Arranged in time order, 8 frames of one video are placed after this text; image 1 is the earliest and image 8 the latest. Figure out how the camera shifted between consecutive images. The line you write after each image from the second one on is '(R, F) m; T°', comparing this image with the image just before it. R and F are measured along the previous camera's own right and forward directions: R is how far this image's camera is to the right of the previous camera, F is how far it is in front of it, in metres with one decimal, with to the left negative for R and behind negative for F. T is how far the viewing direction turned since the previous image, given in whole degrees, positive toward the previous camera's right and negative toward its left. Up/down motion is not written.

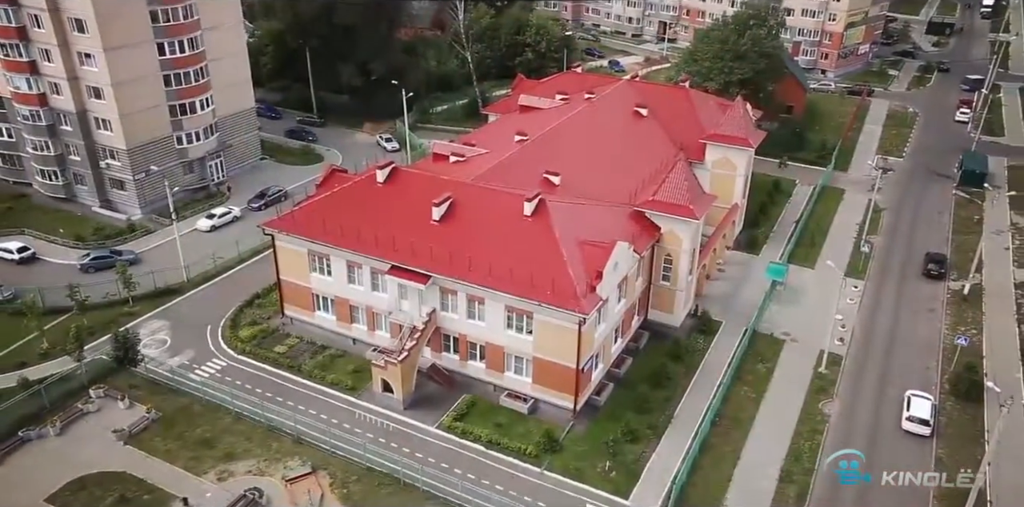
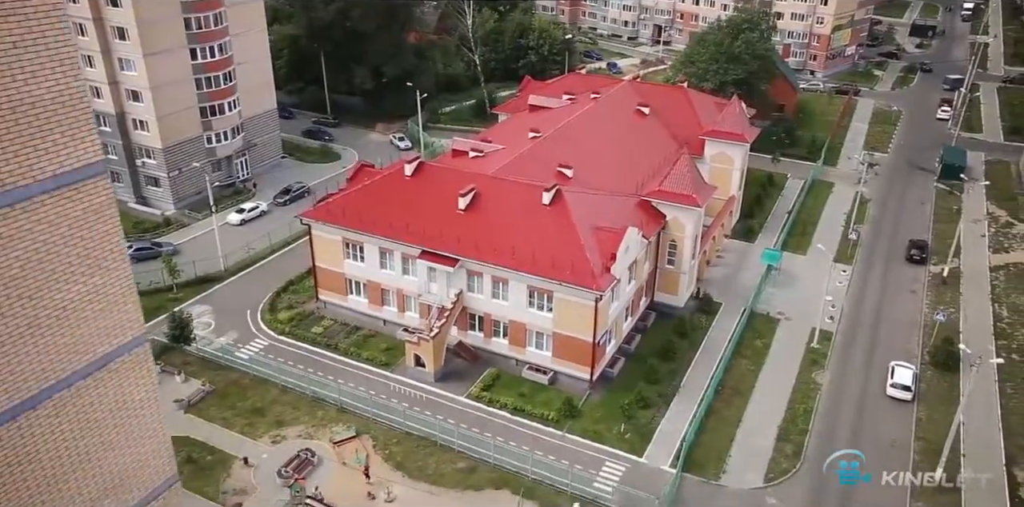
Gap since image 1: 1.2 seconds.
(-1.2, -3.1) m; +1°
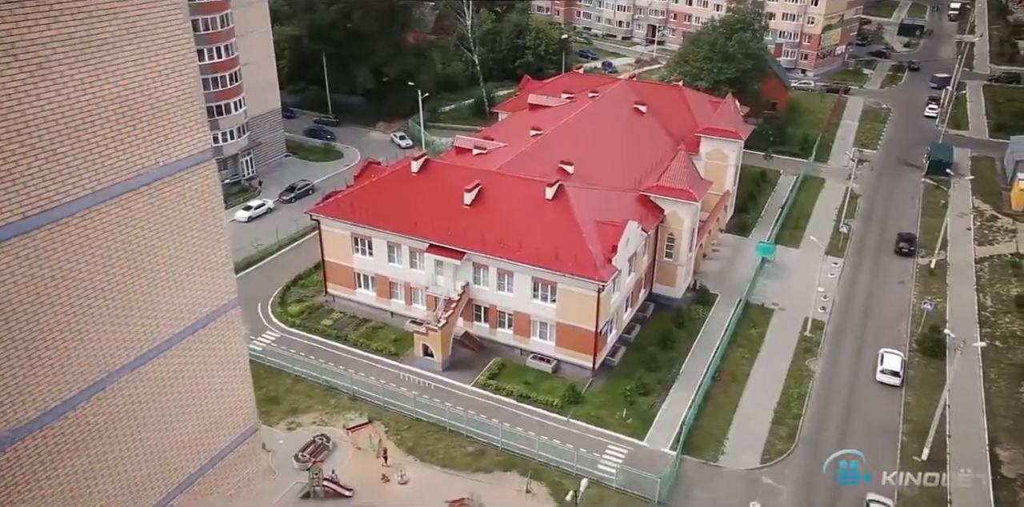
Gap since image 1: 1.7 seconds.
(-0.5, -1.3) m; +1°
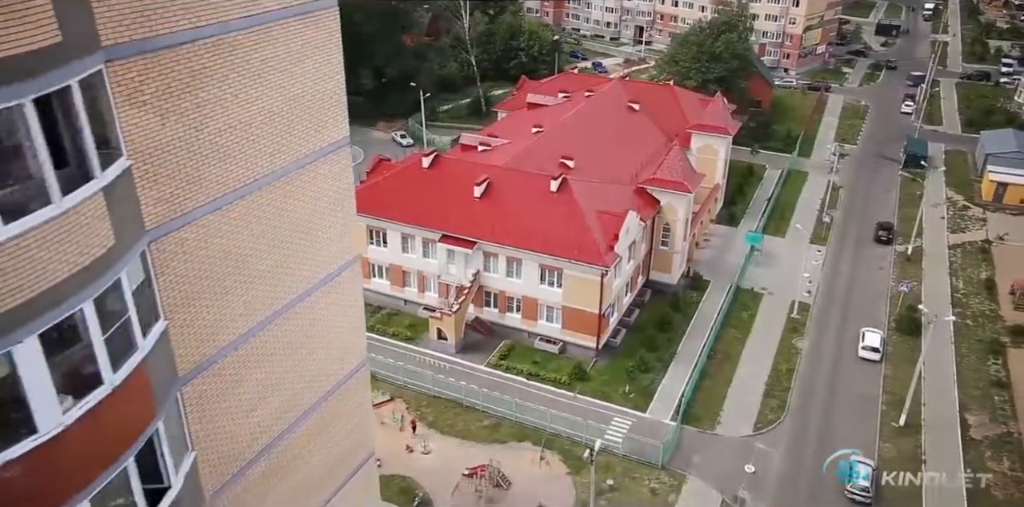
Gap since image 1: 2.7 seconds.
(-1.1, -2.6) m; +1°
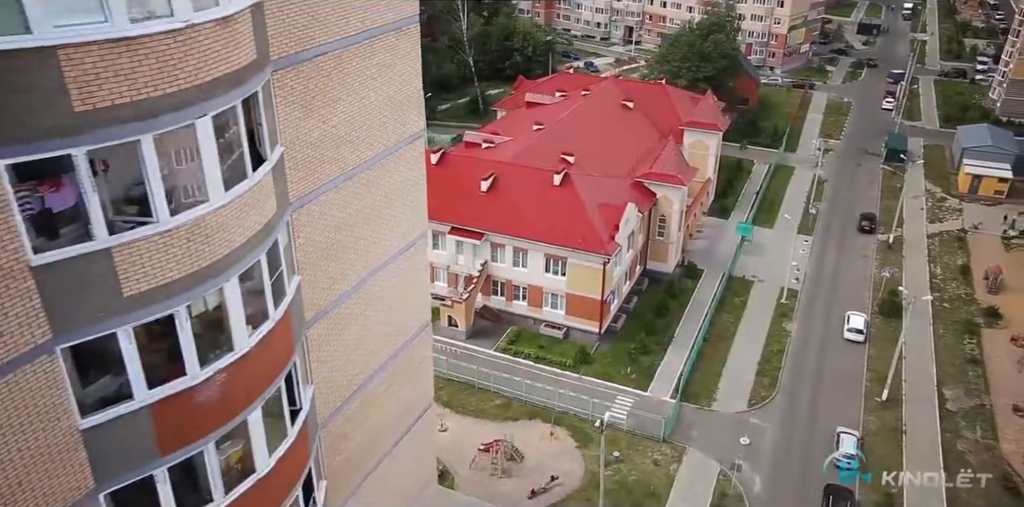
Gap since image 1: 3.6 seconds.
(-1.0, -2.3) m; +1°
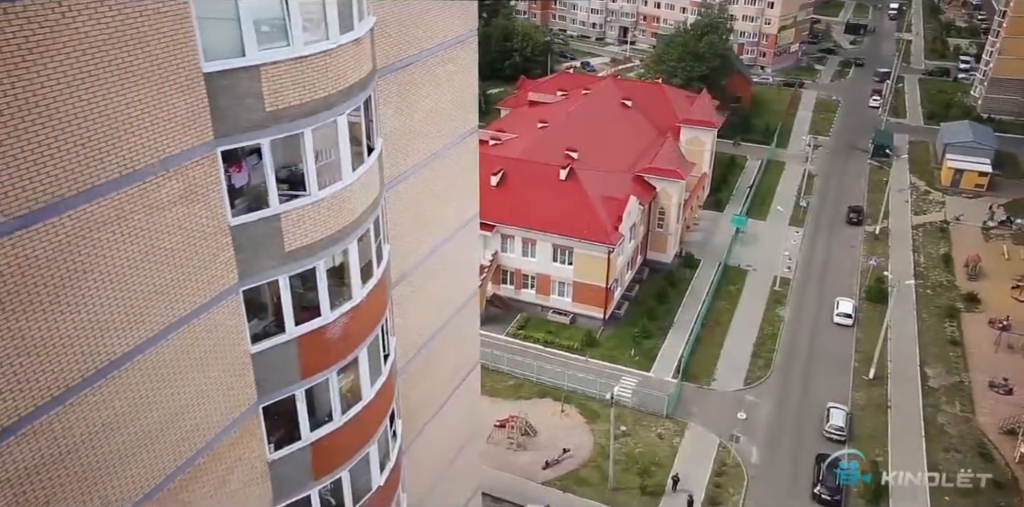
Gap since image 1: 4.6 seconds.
(-0.9, -2.4) m; +1°
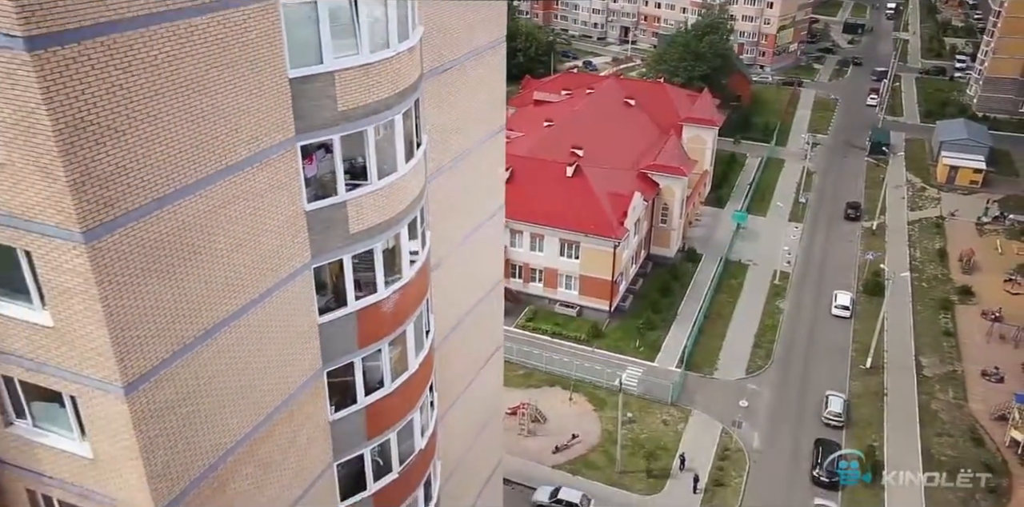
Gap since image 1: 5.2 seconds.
(-0.5, -1.4) m; 0°
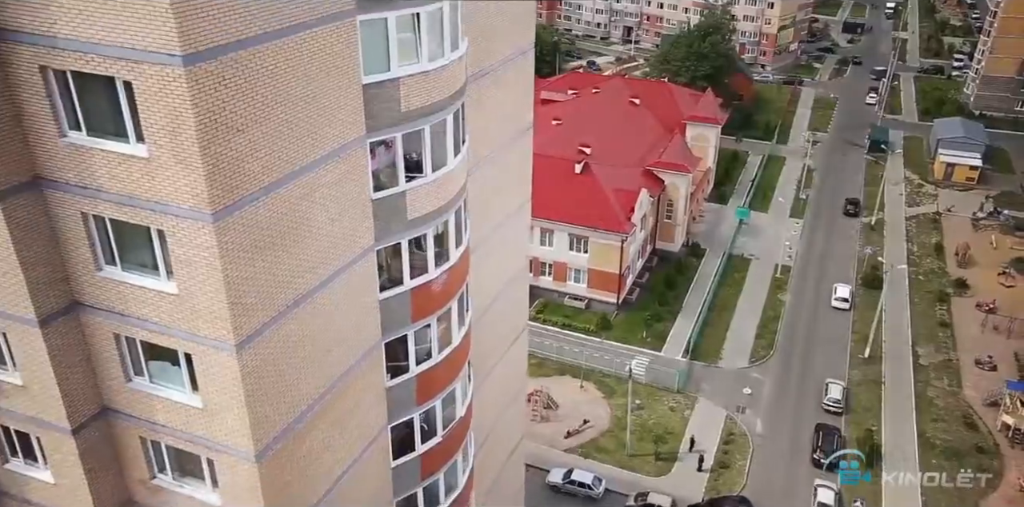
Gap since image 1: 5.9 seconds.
(-0.6, -1.6) m; 0°
